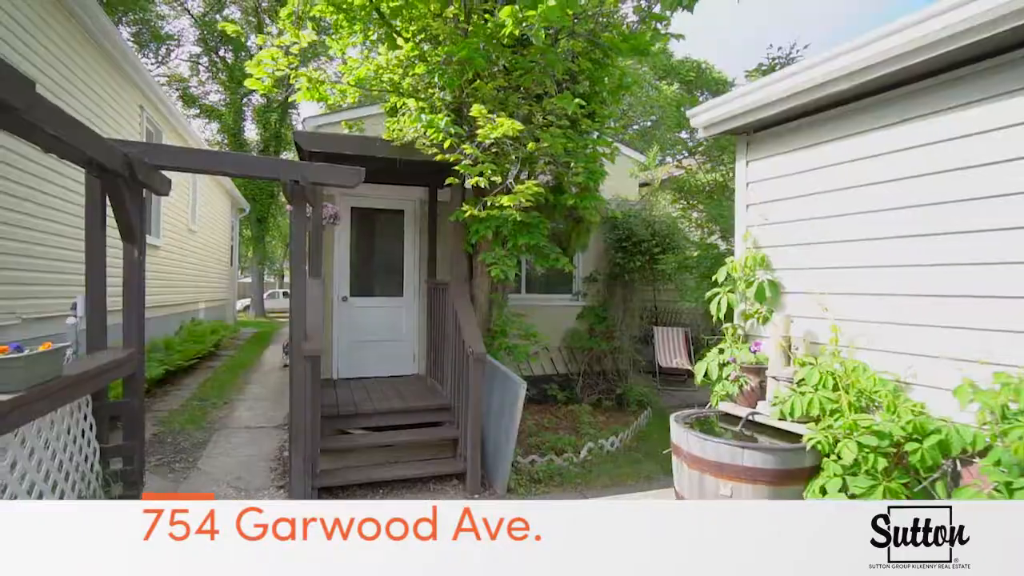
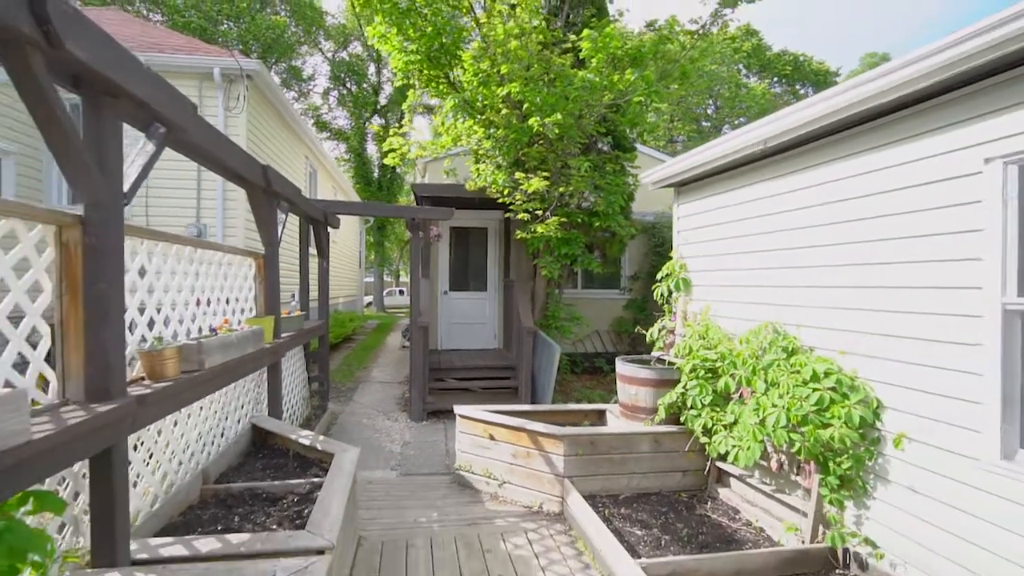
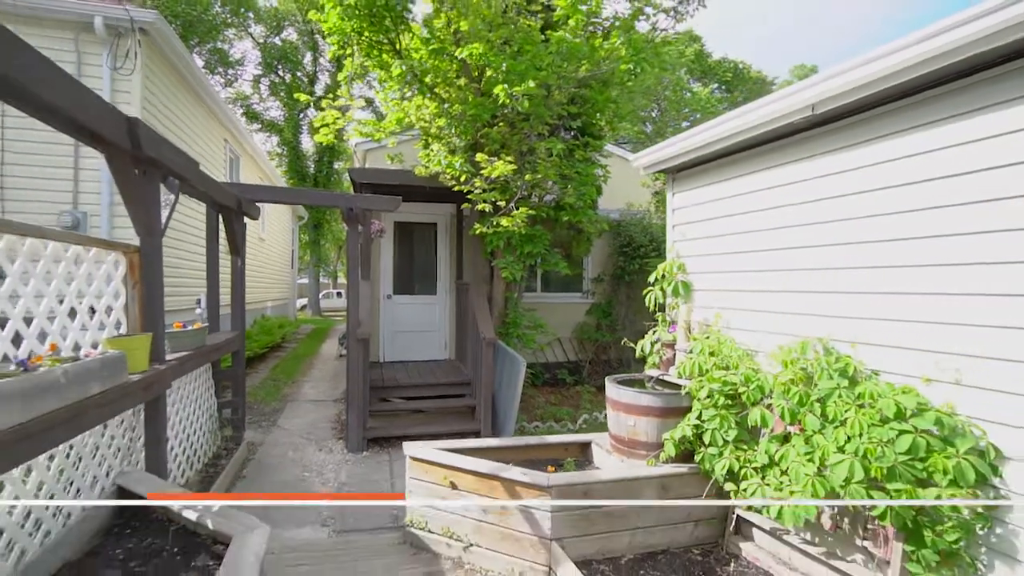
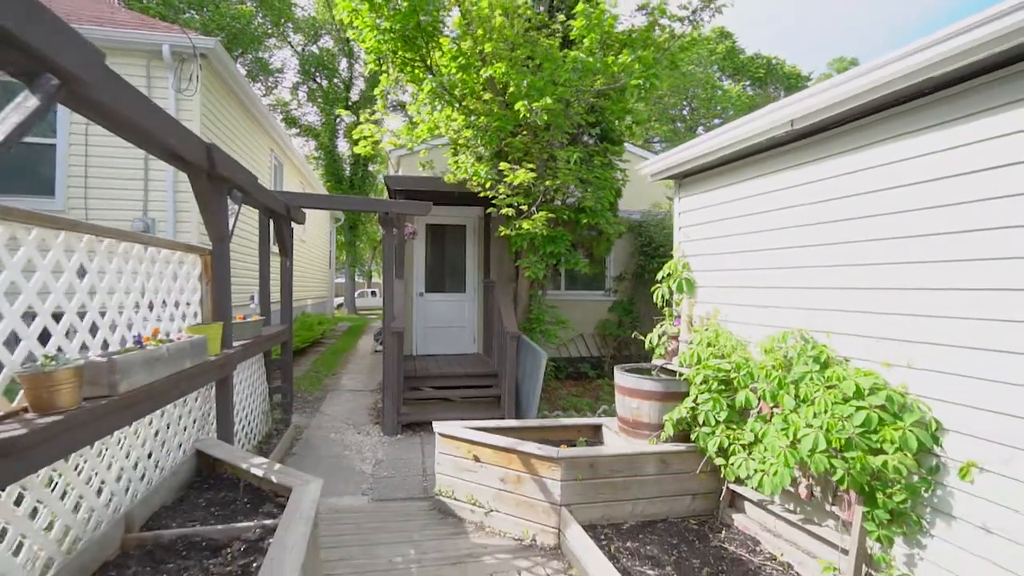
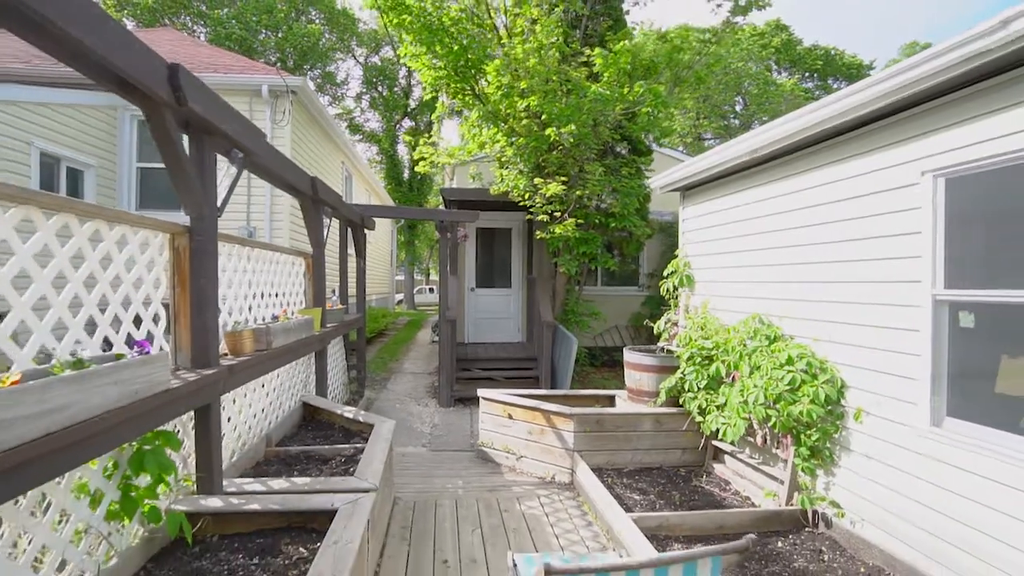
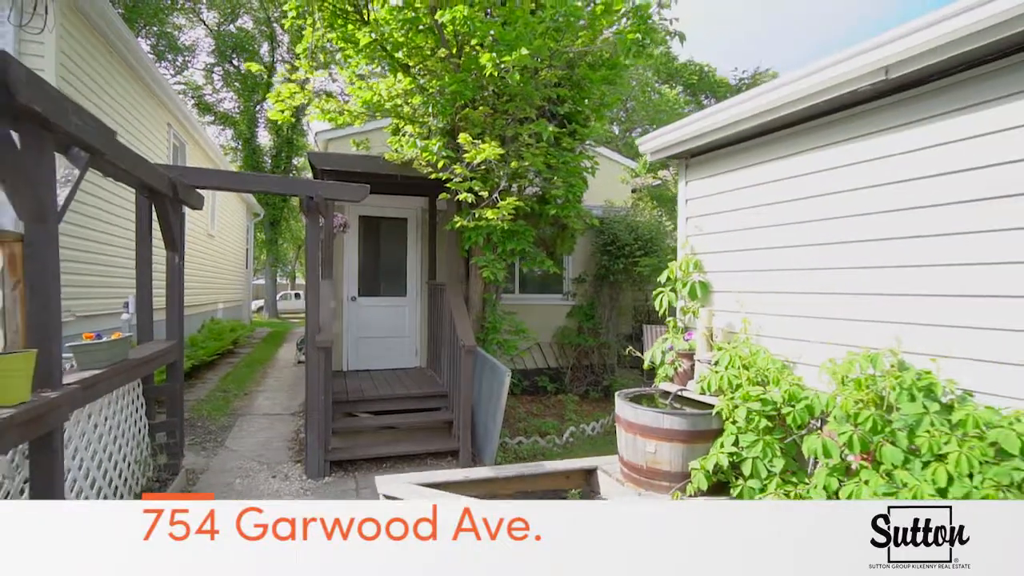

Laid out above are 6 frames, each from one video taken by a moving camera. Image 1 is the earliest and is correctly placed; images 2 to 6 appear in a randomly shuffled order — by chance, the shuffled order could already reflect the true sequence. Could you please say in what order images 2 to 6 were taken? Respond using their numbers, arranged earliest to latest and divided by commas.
6, 3, 4, 2, 5
